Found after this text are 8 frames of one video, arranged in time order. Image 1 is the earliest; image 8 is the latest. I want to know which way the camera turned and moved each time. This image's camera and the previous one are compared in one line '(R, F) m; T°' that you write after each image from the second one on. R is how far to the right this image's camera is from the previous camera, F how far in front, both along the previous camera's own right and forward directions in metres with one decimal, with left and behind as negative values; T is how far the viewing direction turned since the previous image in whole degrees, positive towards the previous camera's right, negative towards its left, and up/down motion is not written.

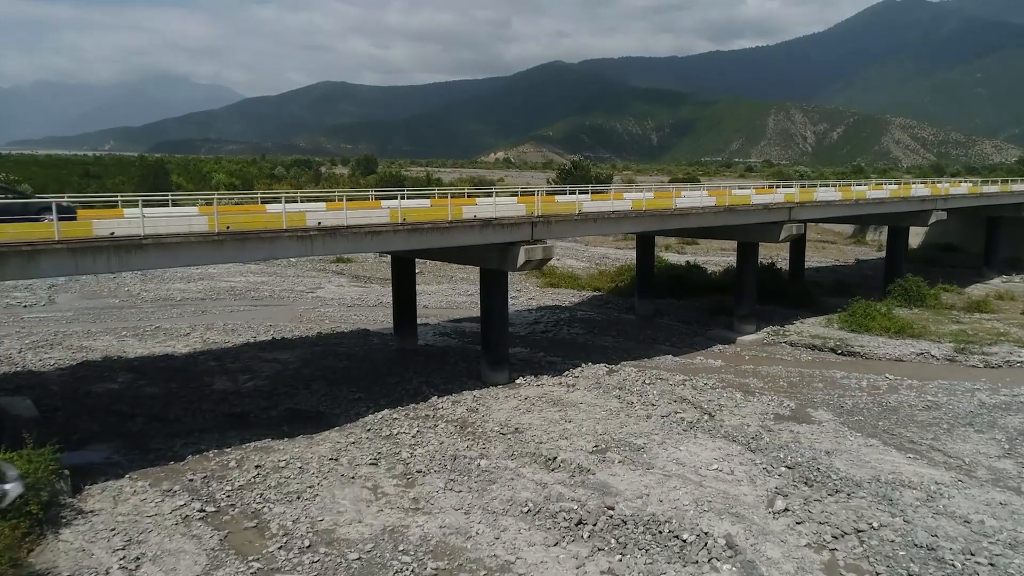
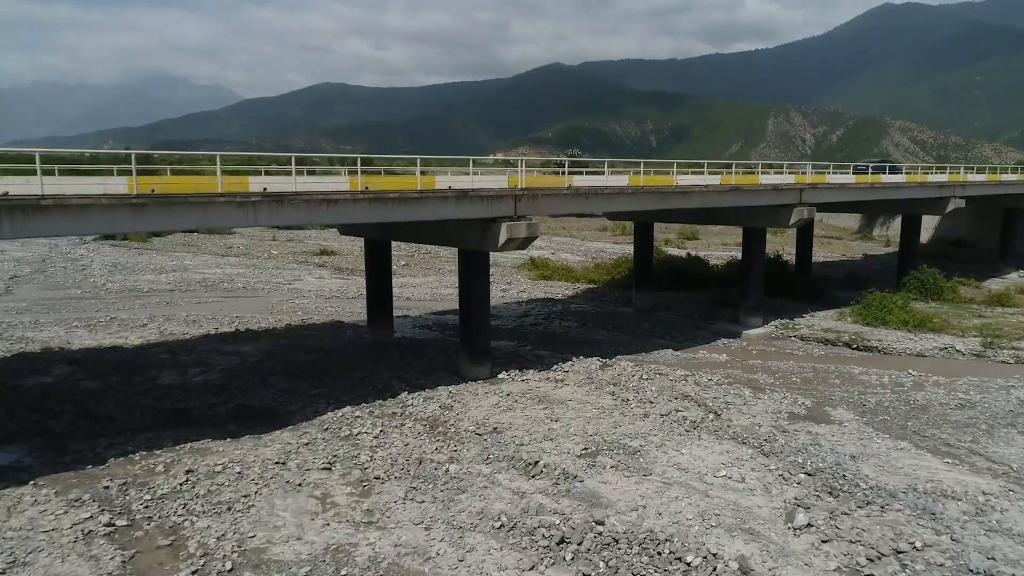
(+0.5, +2.4) m; 0°
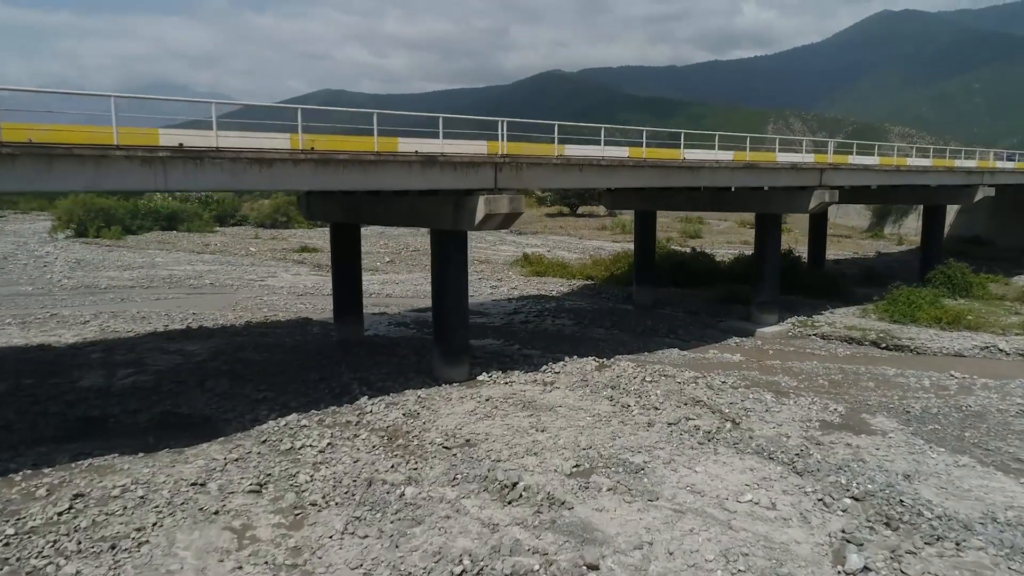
(+0.5, +2.9) m; 0°
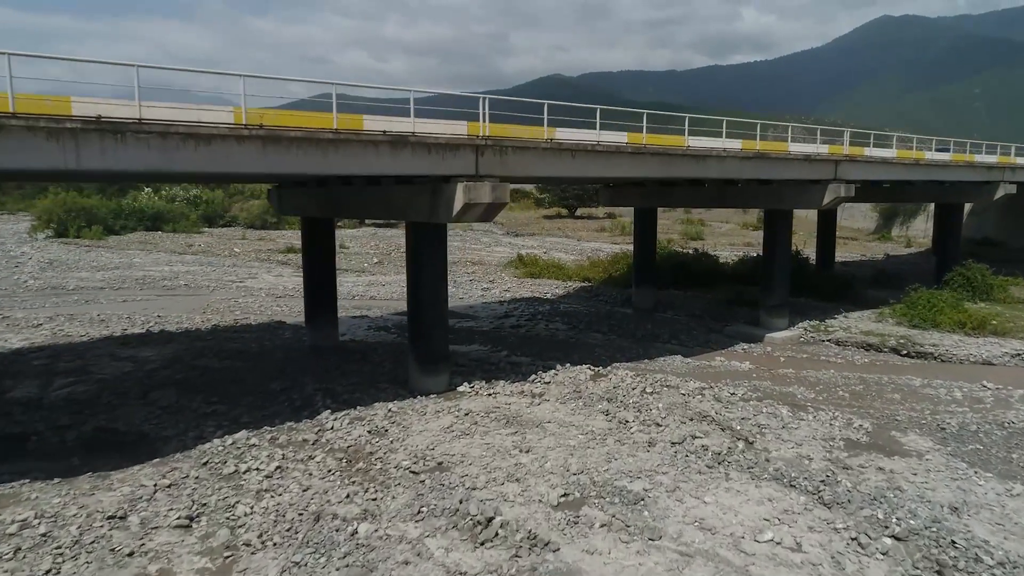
(+0.4, +1.9) m; 0°
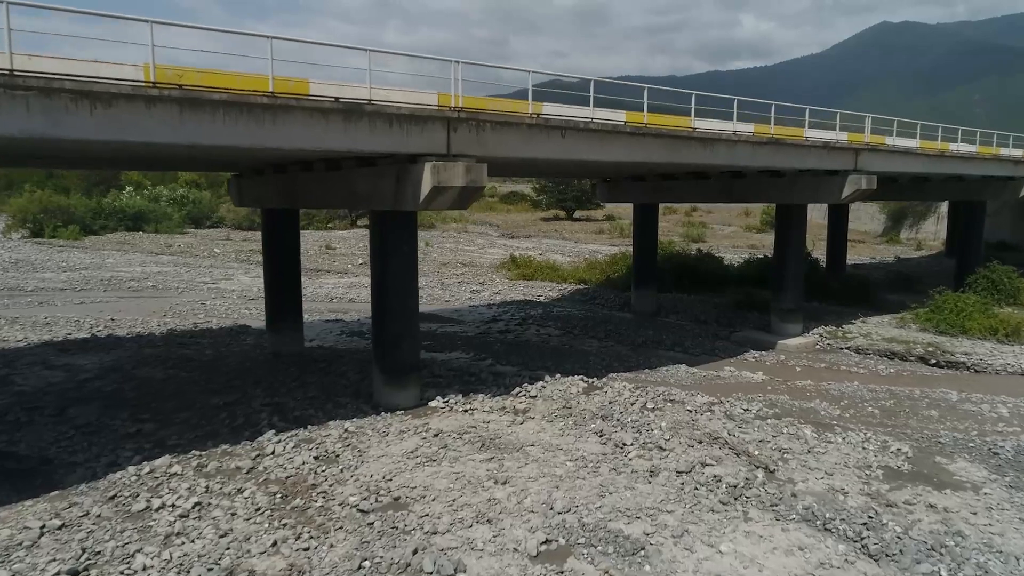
(+0.4, +2.1) m; 0°
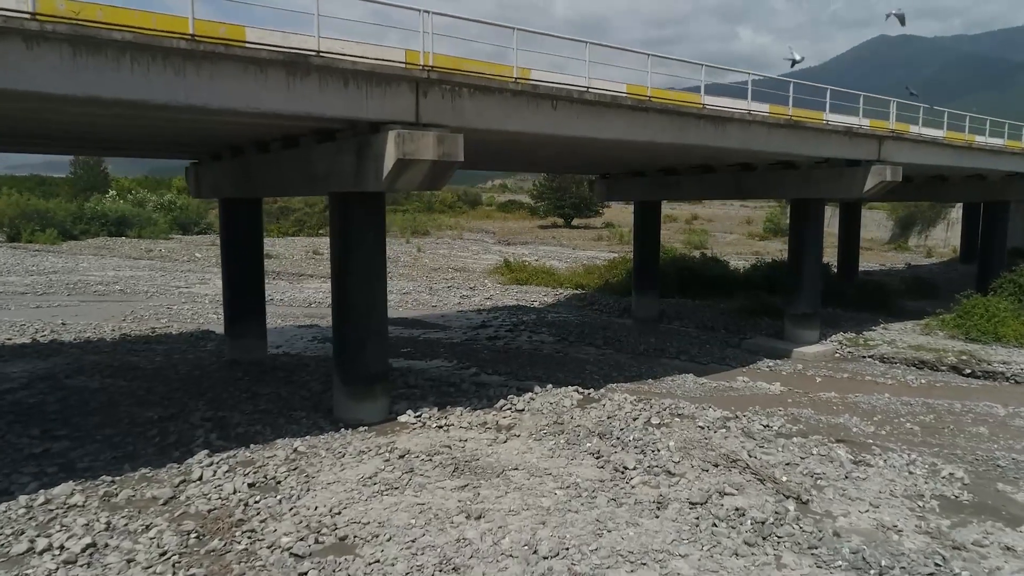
(+0.3, +1.9) m; 0°
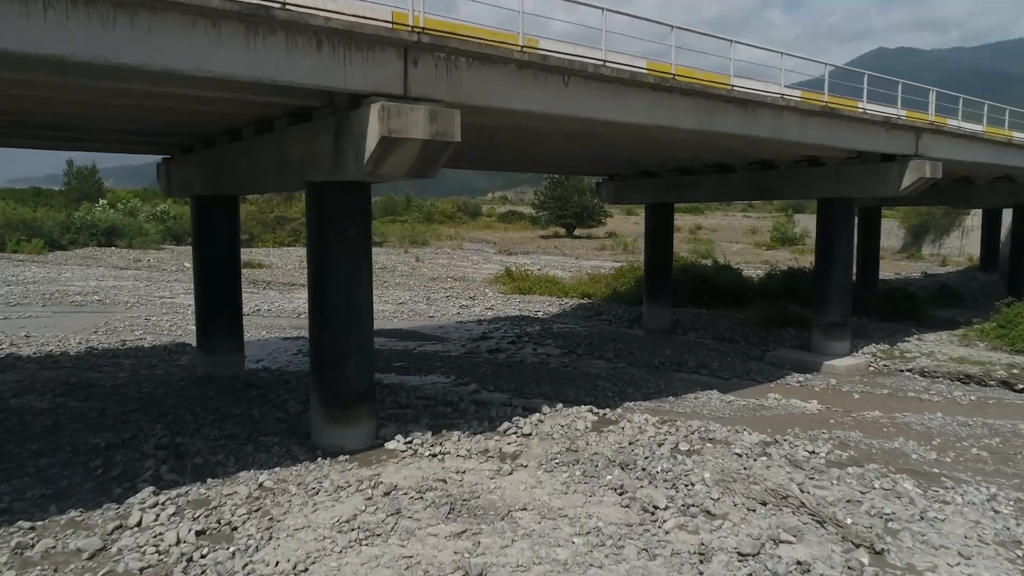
(-0.1, +1.6) m; 0°
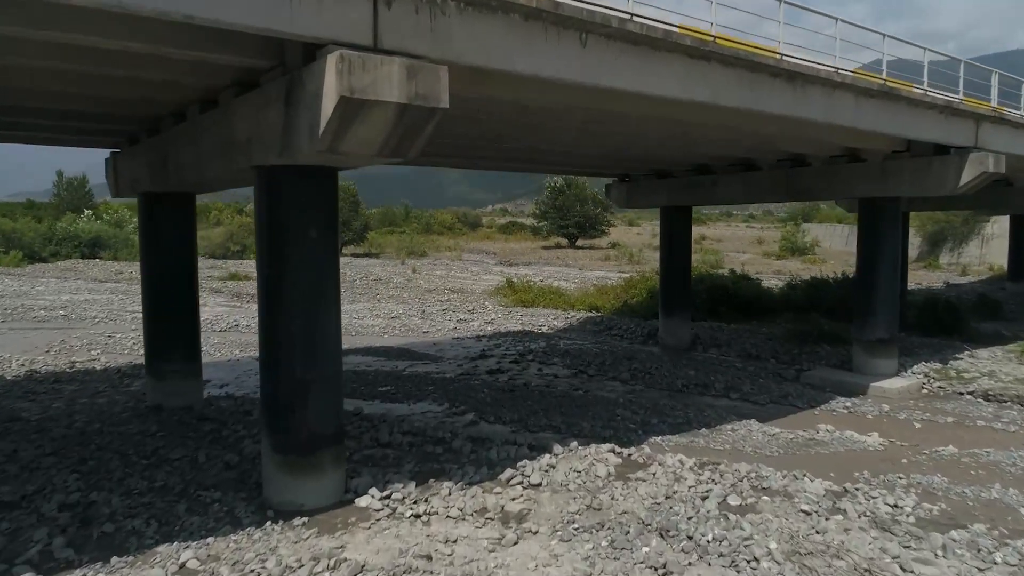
(0.0, +2.2) m; 0°
